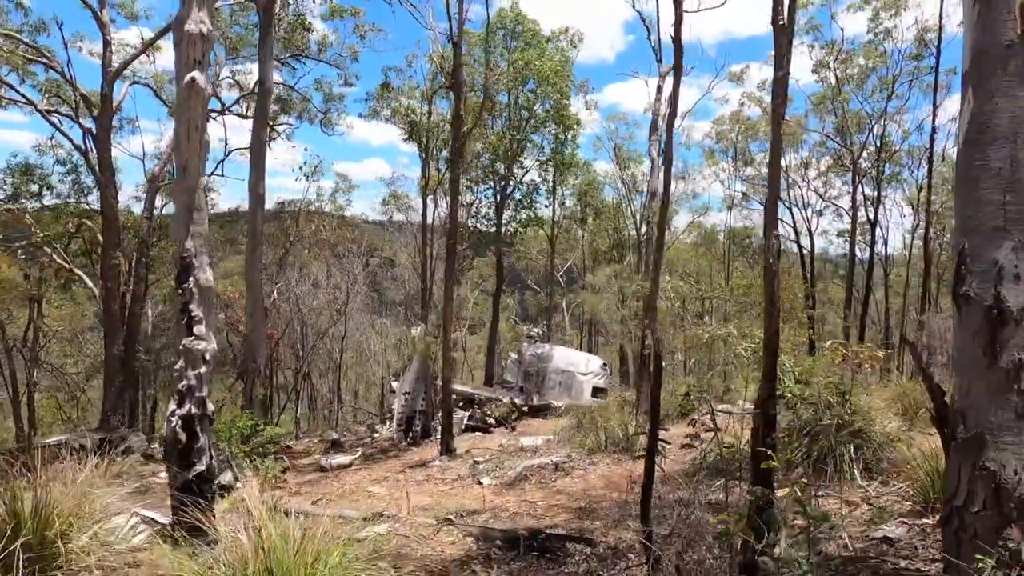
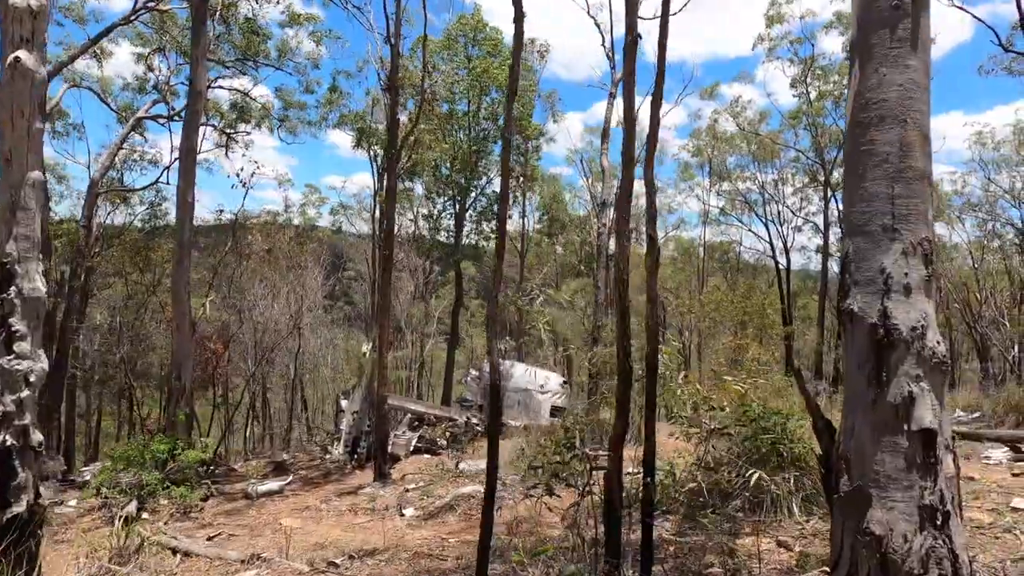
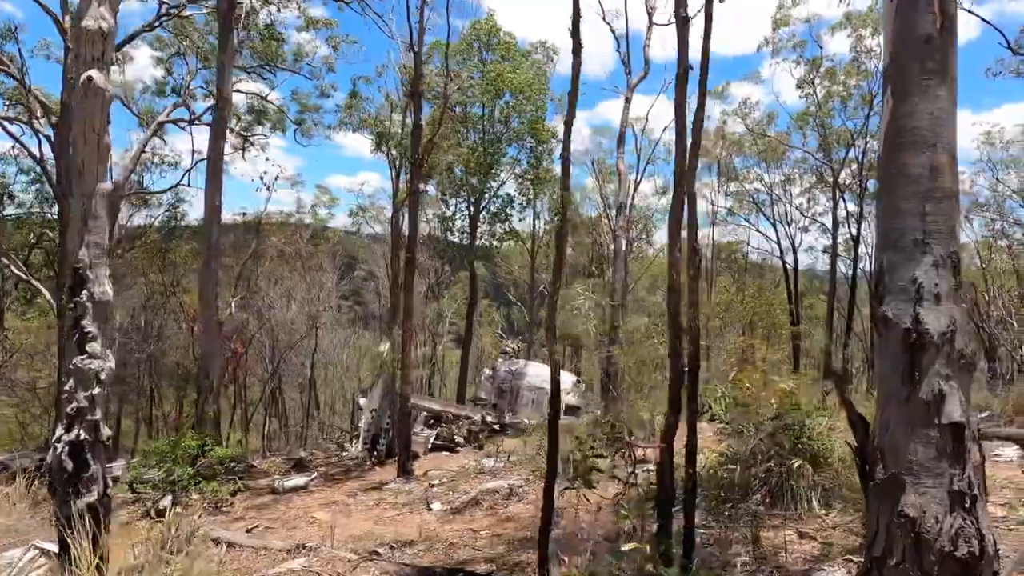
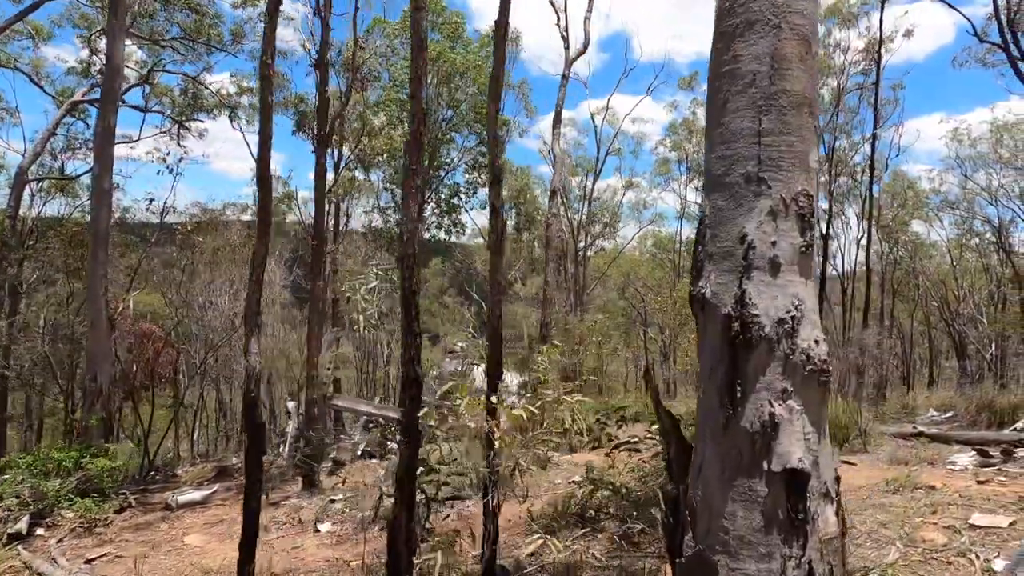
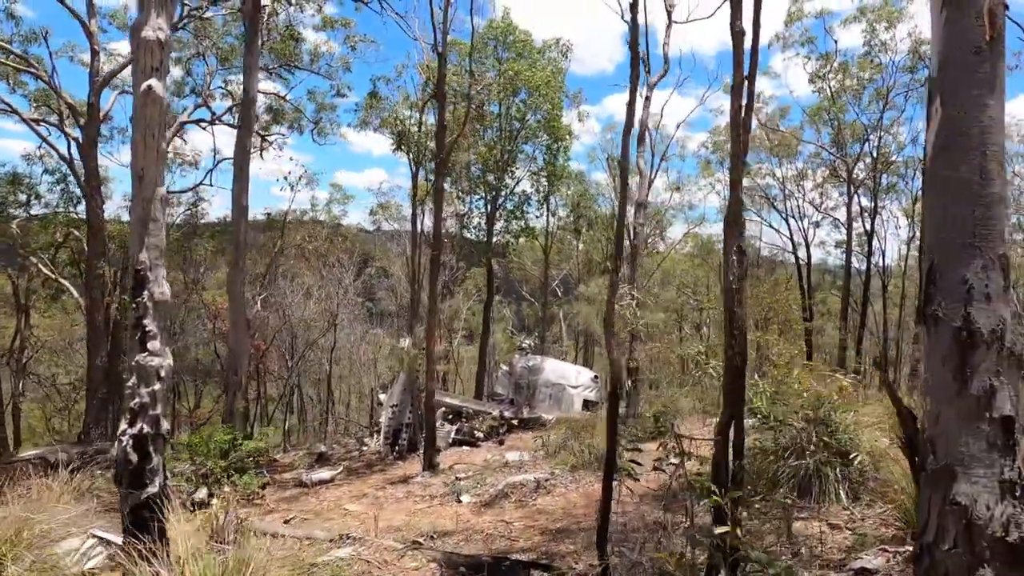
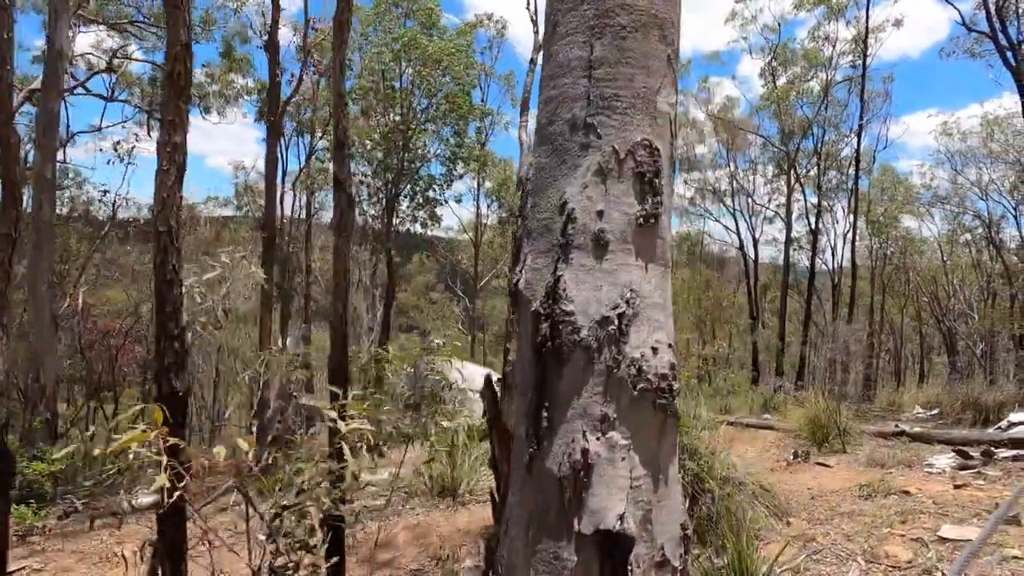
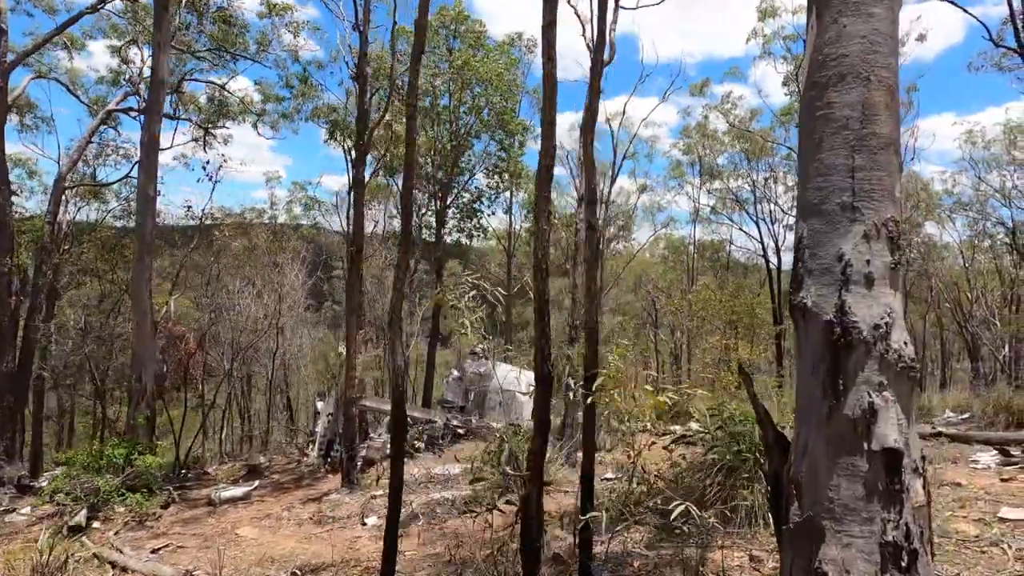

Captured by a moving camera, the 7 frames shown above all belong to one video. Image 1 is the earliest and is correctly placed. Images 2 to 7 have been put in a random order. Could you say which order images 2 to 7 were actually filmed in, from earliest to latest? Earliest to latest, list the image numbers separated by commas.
5, 3, 2, 7, 4, 6
